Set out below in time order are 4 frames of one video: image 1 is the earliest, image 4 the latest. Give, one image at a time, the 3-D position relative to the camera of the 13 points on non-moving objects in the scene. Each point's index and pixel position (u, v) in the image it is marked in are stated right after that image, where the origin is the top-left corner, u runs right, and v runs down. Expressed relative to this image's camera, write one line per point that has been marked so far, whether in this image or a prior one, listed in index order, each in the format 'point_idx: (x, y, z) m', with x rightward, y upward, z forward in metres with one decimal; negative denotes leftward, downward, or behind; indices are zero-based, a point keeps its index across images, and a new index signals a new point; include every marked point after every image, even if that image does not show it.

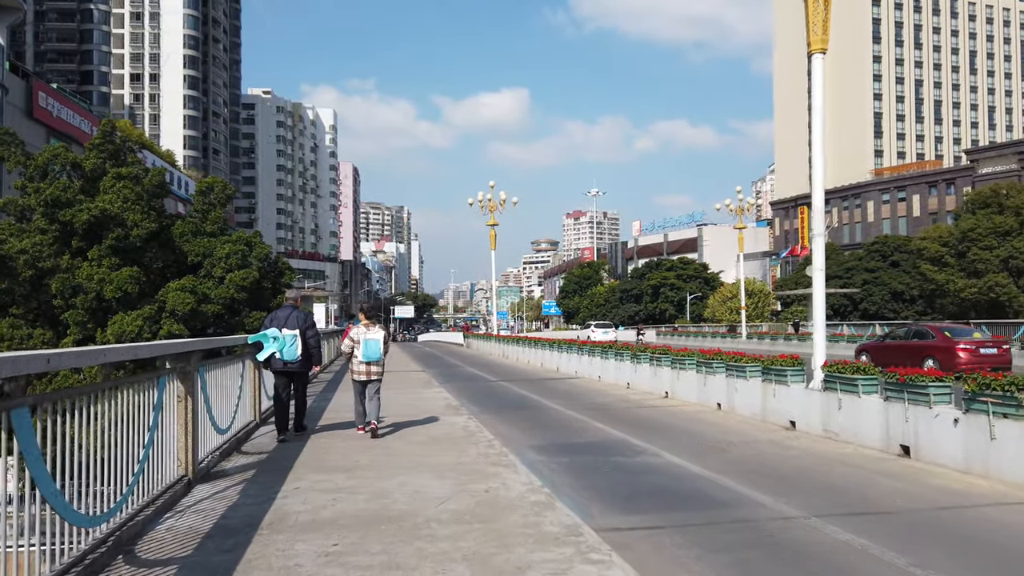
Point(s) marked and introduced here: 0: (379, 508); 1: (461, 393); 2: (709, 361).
0: (-1.0, -1.7, +6.2) m
1: (-1.2, -2.5, +19.4) m
2: (+3.7, -1.4, +15.5) m
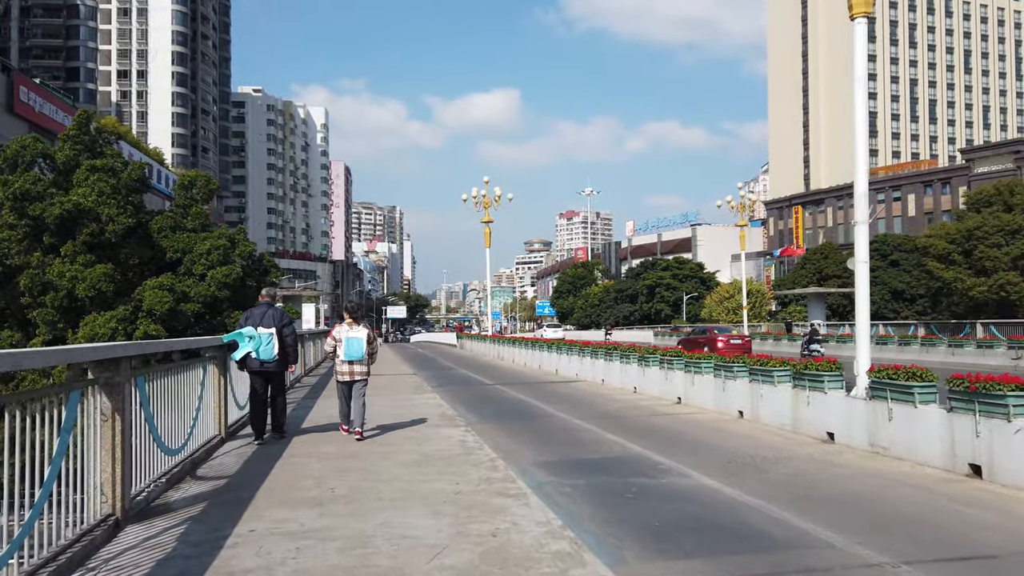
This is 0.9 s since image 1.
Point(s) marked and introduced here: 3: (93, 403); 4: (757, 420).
0: (-0.9, -1.6, +4.7) m
1: (-1.2, -2.4, +18.0) m
2: (+3.7, -1.3, +14.1) m
3: (-2.8, -0.8, +5.5) m
4: (+3.9, -2.1, +13.0) m
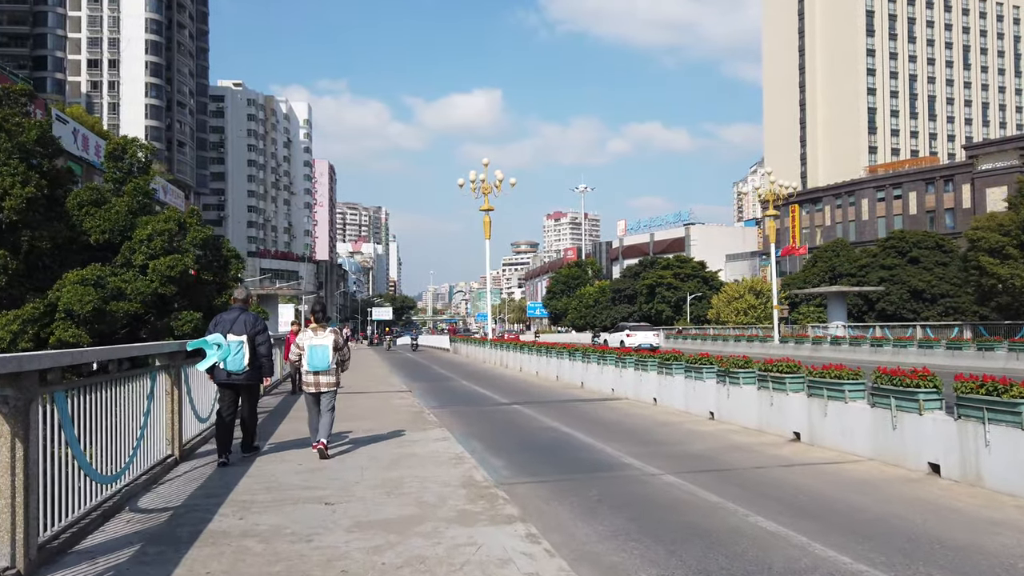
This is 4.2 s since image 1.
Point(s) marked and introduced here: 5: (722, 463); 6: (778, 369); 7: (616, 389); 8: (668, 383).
0: (-0.1, -1.4, -0.3) m
1: (-0.7, -2.2, +12.9) m
2: (+4.3, -1.1, +9.1) m
3: (-2.0, -0.6, +0.4) m
4: (+4.5, -1.9, +8.0) m
5: (+2.5, -2.1, +9.9) m
6: (+3.8, -1.2, +11.9) m
7: (+2.4, -2.3, +19.2) m
8: (+3.0, -1.8, +15.8) m
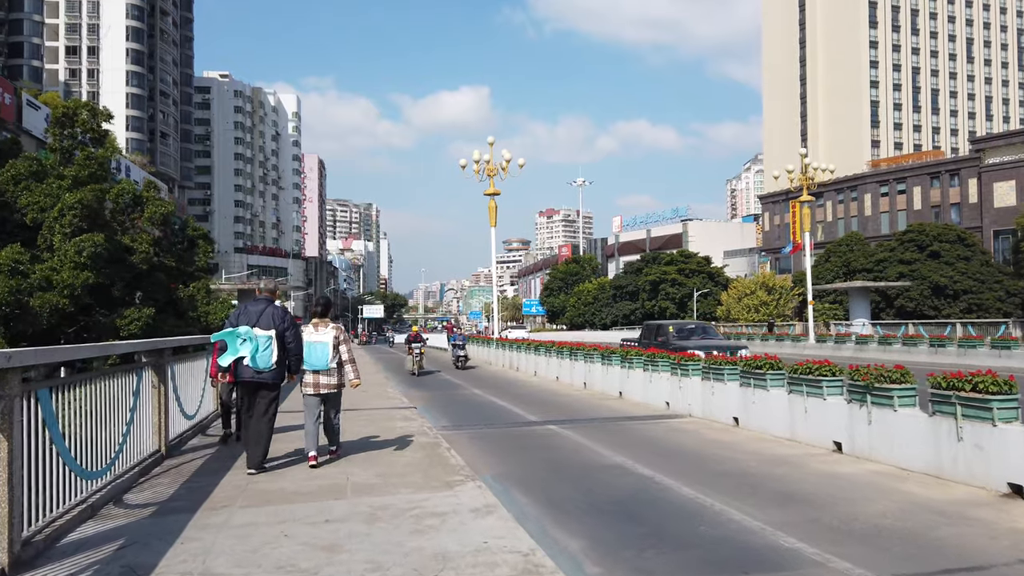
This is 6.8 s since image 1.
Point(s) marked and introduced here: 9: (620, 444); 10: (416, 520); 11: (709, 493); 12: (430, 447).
0: (+0.6, -1.2, -4.2) m
1: (-0.1, -2.0, +9.0) m
2: (+5.0, -0.9, +5.2) m
3: (-1.3, -0.4, -3.5) m
4: (+5.2, -1.7, +4.2) m
5: (+3.2, -1.9, +6.0) m
6: (+4.5, -1.0, +8.1) m
7: (+3.0, -2.1, +15.4) m
8: (+3.6, -1.6, +12.0) m
9: (+1.5, -2.2, +11.4) m
10: (-0.7, -1.7, +5.7) m
11: (+1.9, -2.0, +8.1) m
12: (-1.0, -1.9, +9.9) m
